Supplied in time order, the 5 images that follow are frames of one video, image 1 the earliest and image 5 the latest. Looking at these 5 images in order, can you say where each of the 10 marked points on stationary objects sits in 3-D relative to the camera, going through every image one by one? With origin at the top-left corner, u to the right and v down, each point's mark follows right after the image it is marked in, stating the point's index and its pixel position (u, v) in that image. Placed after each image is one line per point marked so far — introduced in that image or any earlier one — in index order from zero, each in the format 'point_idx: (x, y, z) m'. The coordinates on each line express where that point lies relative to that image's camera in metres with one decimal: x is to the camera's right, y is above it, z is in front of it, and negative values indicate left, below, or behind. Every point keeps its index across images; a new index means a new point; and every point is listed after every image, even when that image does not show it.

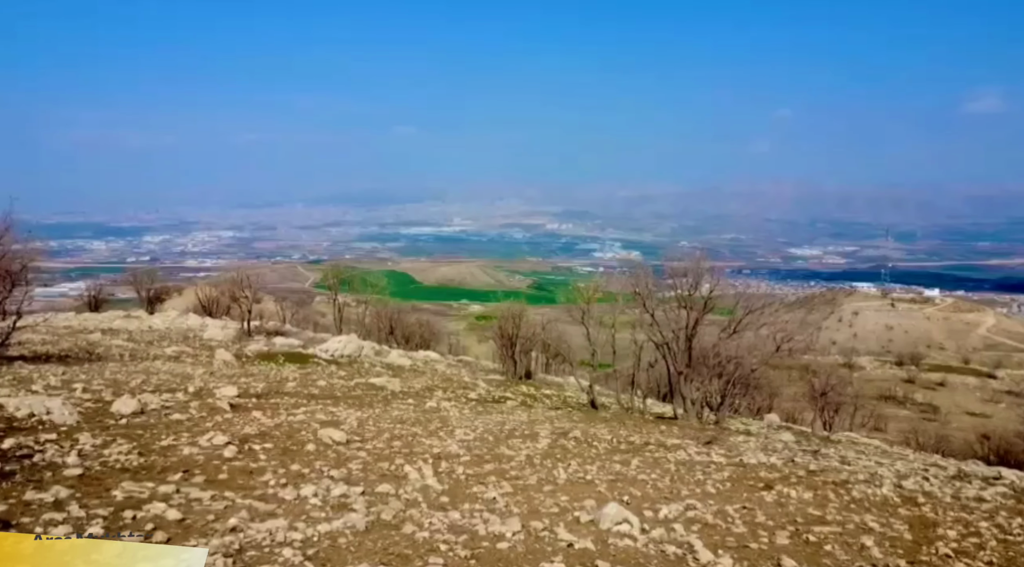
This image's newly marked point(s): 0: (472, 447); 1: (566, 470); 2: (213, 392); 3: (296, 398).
0: (-0.7, -2.7, +11.7) m
1: (+0.8, -2.7, +10.3) m
2: (-7.0, -2.5, +16.7) m
3: (-5.4, -2.8, +17.7) m
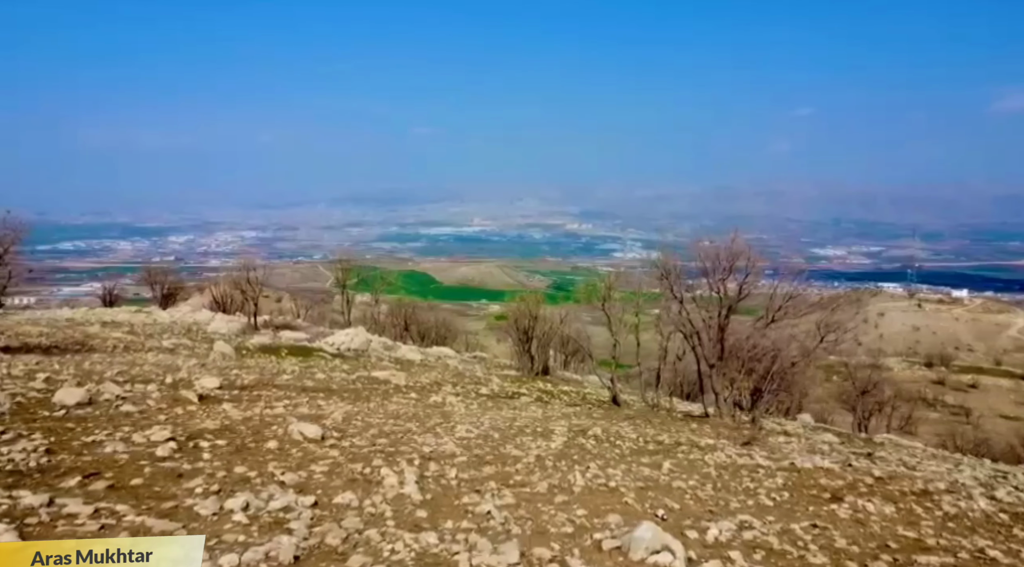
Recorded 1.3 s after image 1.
0: (-0.5, -2.2, +9.8) m
1: (+0.9, -2.3, +8.5) m
2: (-6.7, -2.1, +15.1) m
3: (-5.1, -2.4, +16.0) m
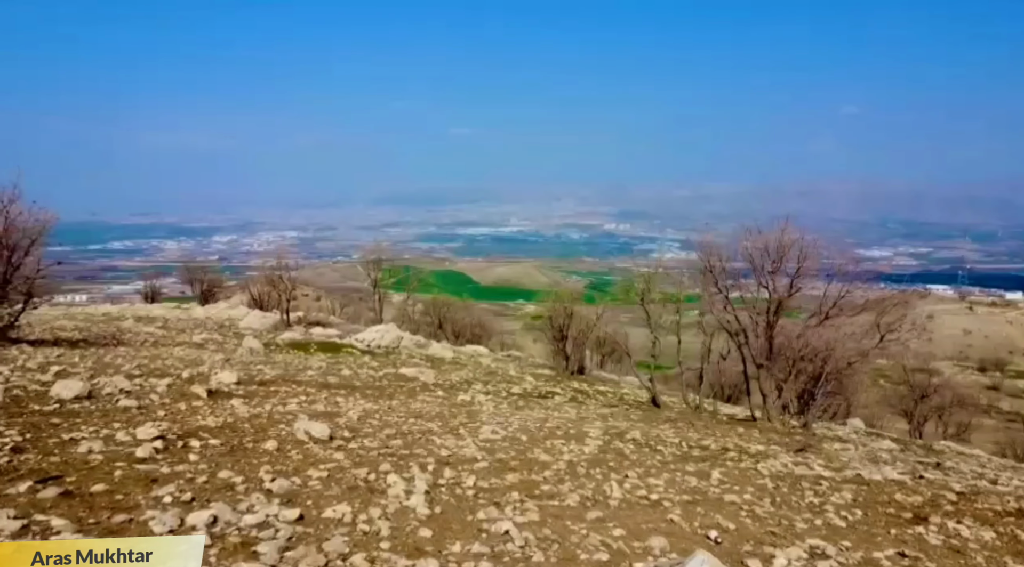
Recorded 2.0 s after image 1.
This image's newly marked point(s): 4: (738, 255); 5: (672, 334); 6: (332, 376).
0: (-0.2, -2.1, +8.9) m
1: (+1.1, -2.1, +7.4) m
2: (-6.1, -1.9, +14.4) m
3: (-4.4, -2.2, +15.2) m
4: (+5.8, +0.7, +18.4) m
5: (+4.4, -1.4, +19.6) m
6: (-4.7, -2.4, +18.6) m
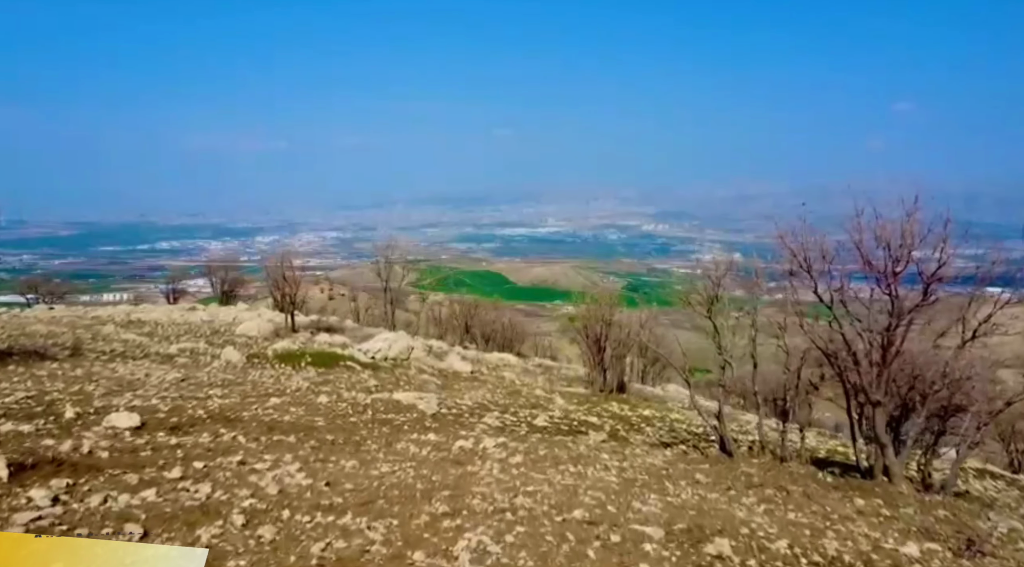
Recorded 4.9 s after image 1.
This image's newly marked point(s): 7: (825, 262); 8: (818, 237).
0: (-0.3, -2.1, +4.4) m
1: (+1.0, -2.2, +2.9) m
2: (-5.9, -1.9, +10.2) m
3: (-4.2, -2.2, +11.0) m
4: (+6.2, +0.6, +13.6) m
5: (+4.9, -1.5, +14.8) m
6: (-4.3, -2.5, +14.3) m
7: (+5.8, +0.3, +13.5) m
8: (+5.8, +0.8, +13.6) m
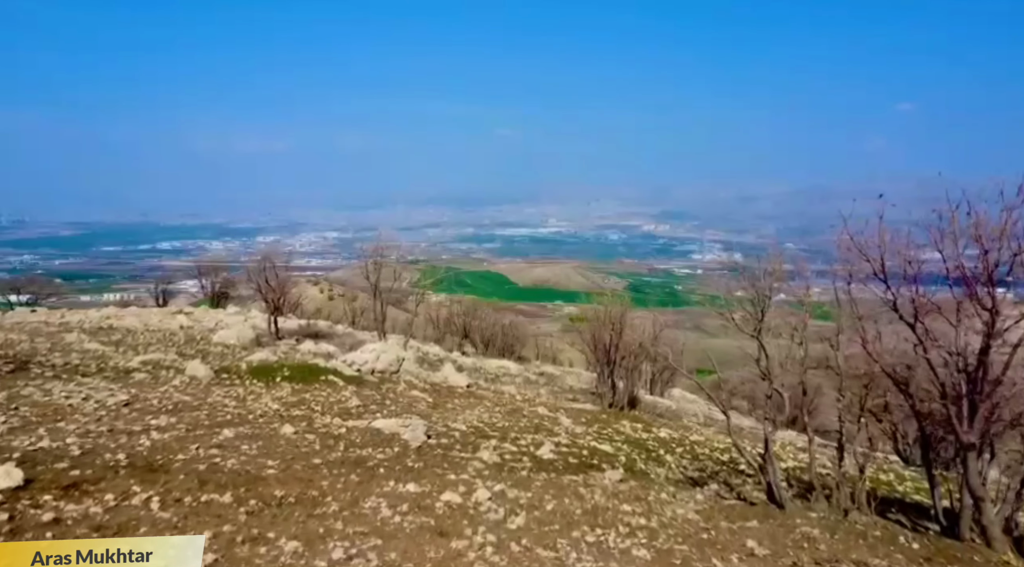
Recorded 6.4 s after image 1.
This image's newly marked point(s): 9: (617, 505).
0: (-0.3, -2.3, +1.9) m
1: (+0.9, -2.3, +0.4) m
2: (-5.9, -2.1, +7.8) m
3: (-4.2, -2.4, +8.5) m
4: (+6.2, +0.5, +11.1) m
5: (+4.9, -1.7, +12.3) m
6: (-4.3, -2.6, +11.8) m
7: (+5.8, +0.1, +11.0) m
8: (+5.8, +0.6, +11.2) m
9: (+1.5, -3.3, +10.7) m
